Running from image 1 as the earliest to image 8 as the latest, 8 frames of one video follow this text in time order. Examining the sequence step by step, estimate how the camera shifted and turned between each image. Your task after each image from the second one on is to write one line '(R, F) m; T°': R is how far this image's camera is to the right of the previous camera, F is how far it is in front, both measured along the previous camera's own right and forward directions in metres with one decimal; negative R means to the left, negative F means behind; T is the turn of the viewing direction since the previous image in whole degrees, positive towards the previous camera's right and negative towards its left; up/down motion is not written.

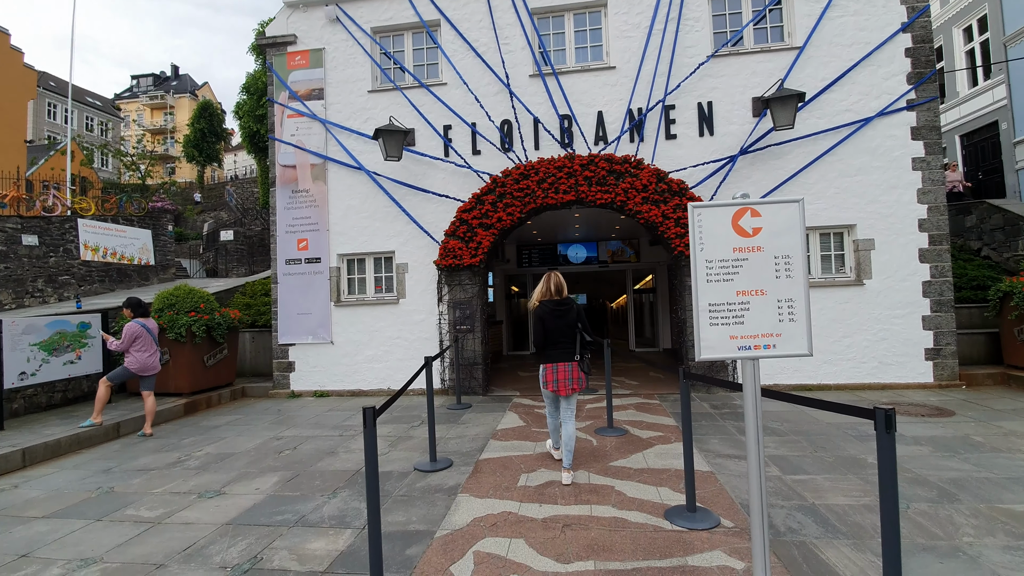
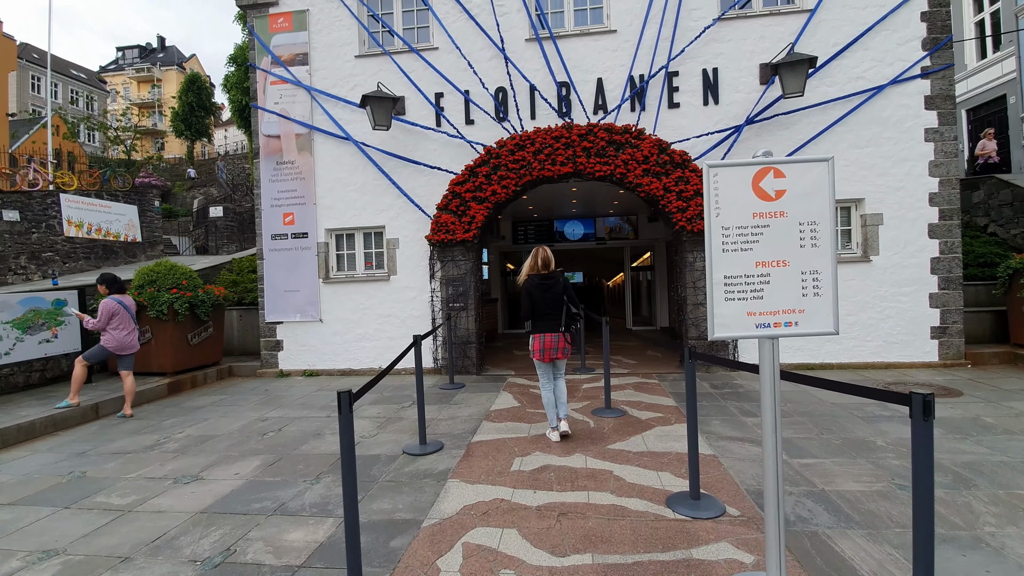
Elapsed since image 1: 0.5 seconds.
(0.0, +0.3) m; 0°
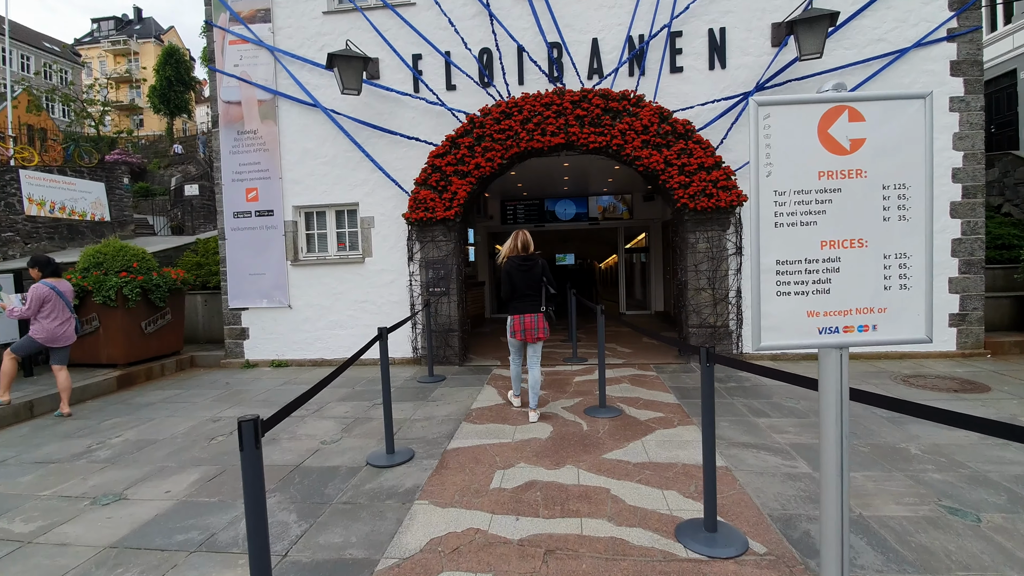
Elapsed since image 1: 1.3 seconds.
(+0.1, +0.6) m; +1°
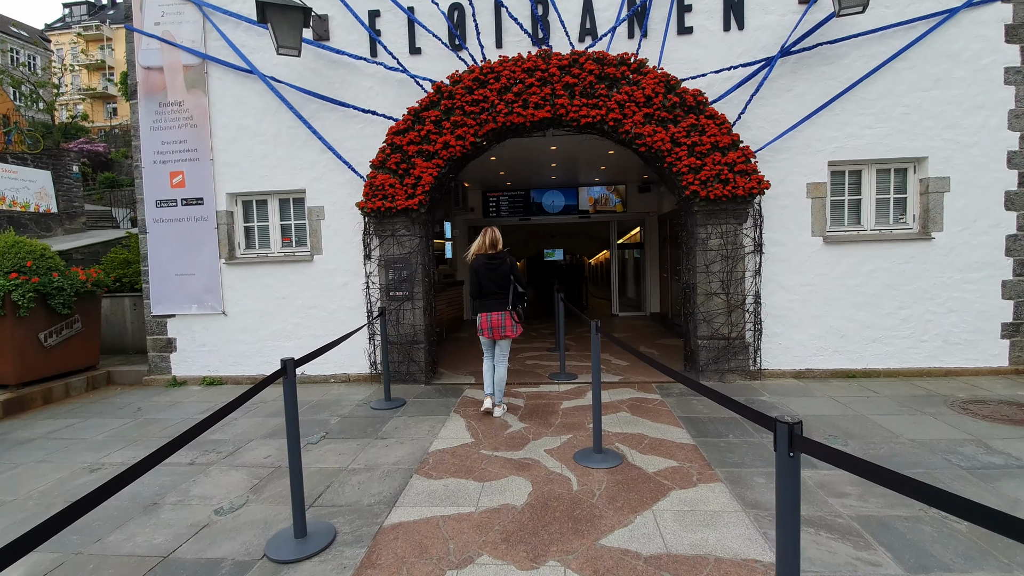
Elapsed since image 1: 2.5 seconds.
(+0.2, +1.1) m; +1°
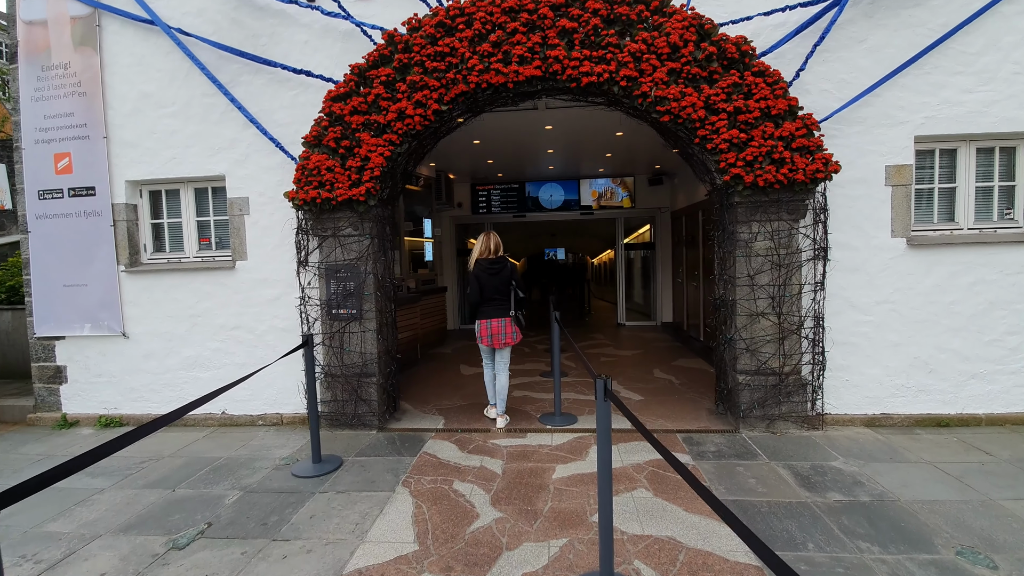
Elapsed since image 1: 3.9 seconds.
(+0.2, +1.4) m; 0°
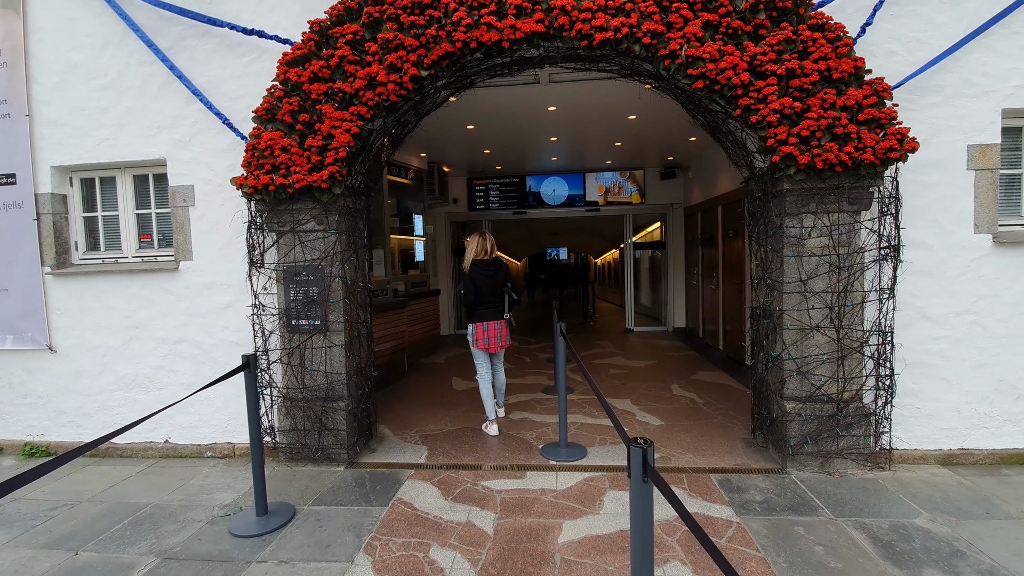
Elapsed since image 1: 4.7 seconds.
(0.0, +0.7) m; 0°
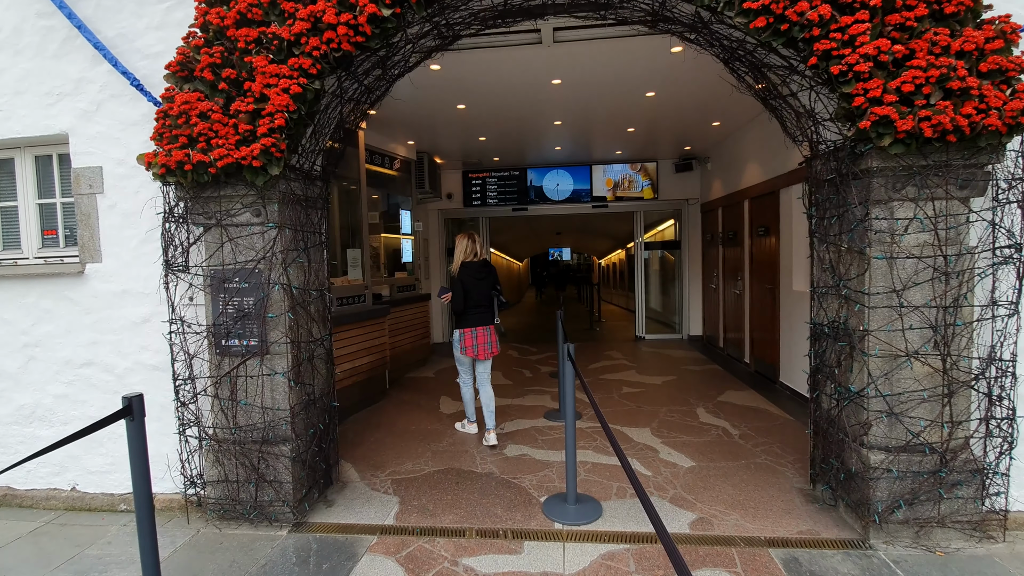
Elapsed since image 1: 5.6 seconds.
(0.0, +0.8) m; 0°
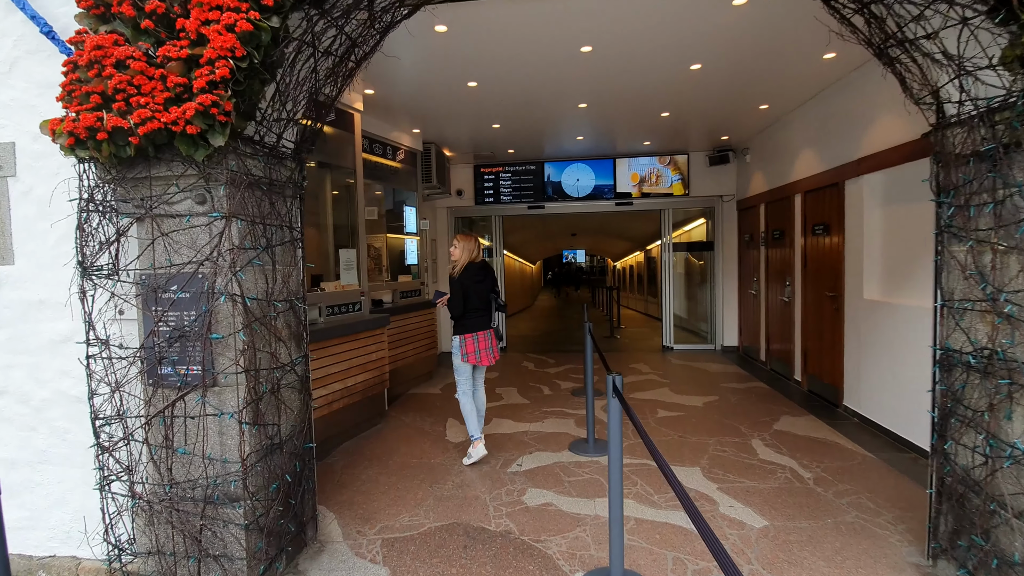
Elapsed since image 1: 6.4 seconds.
(-0.1, +0.7) m; -1°
